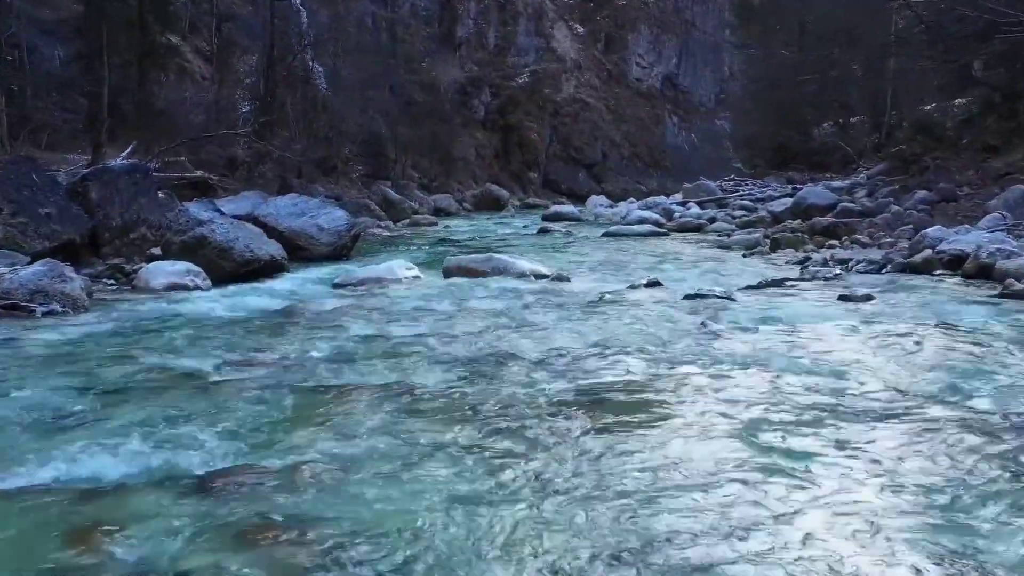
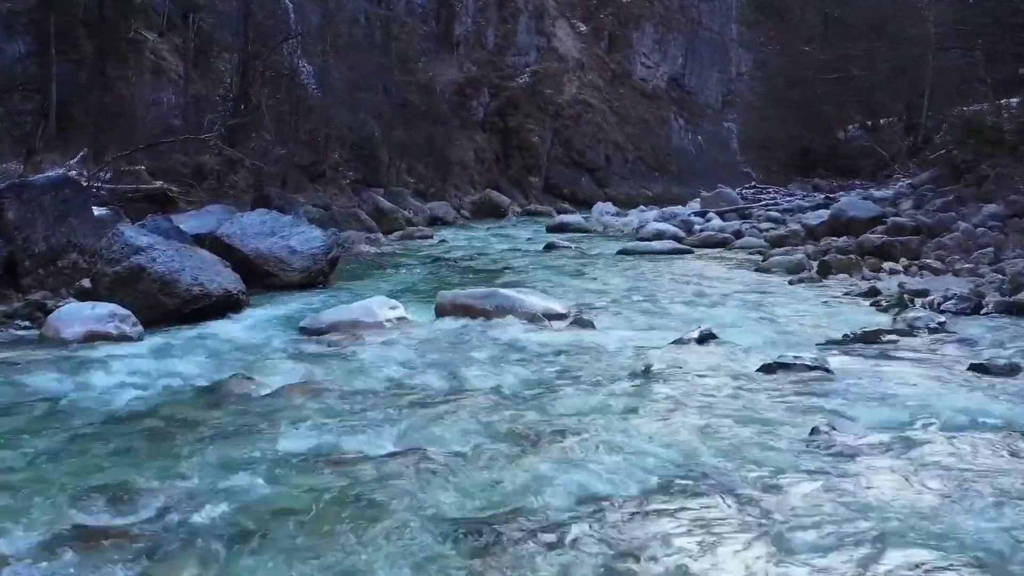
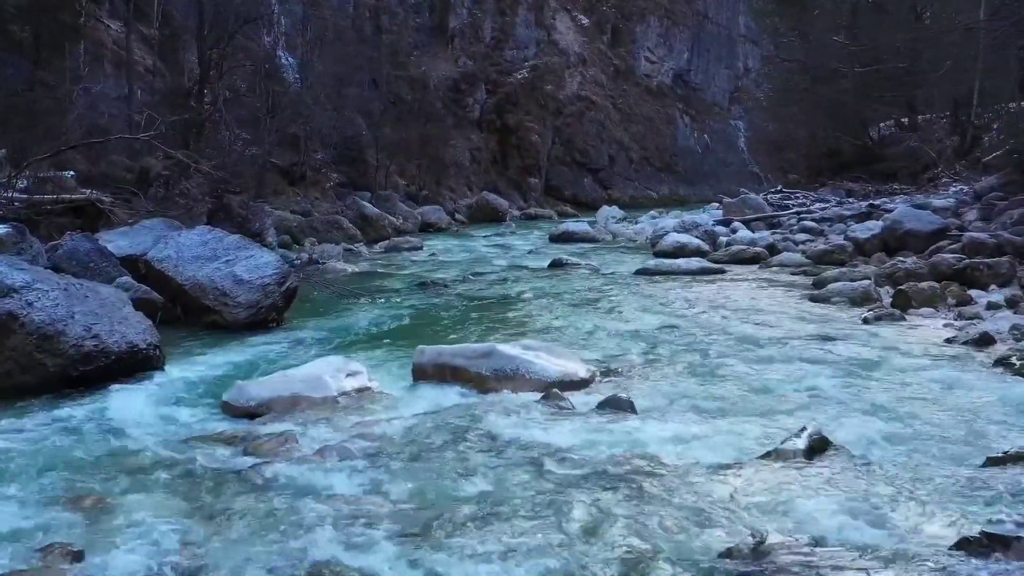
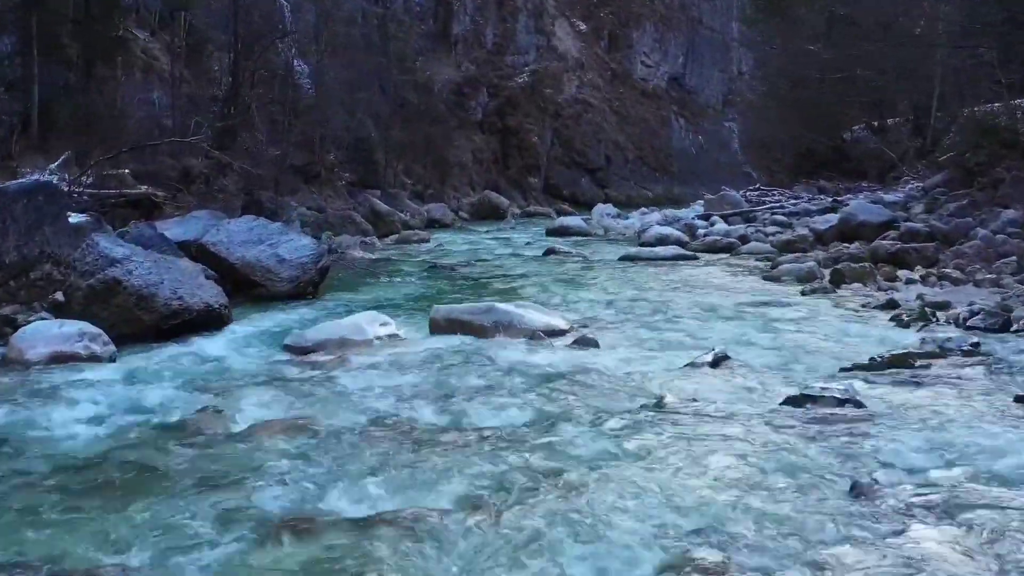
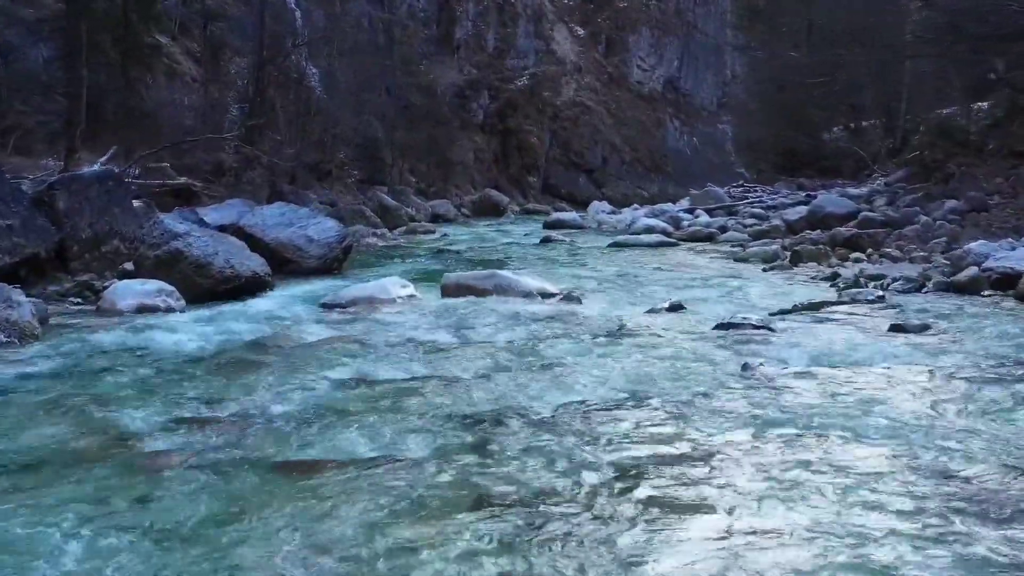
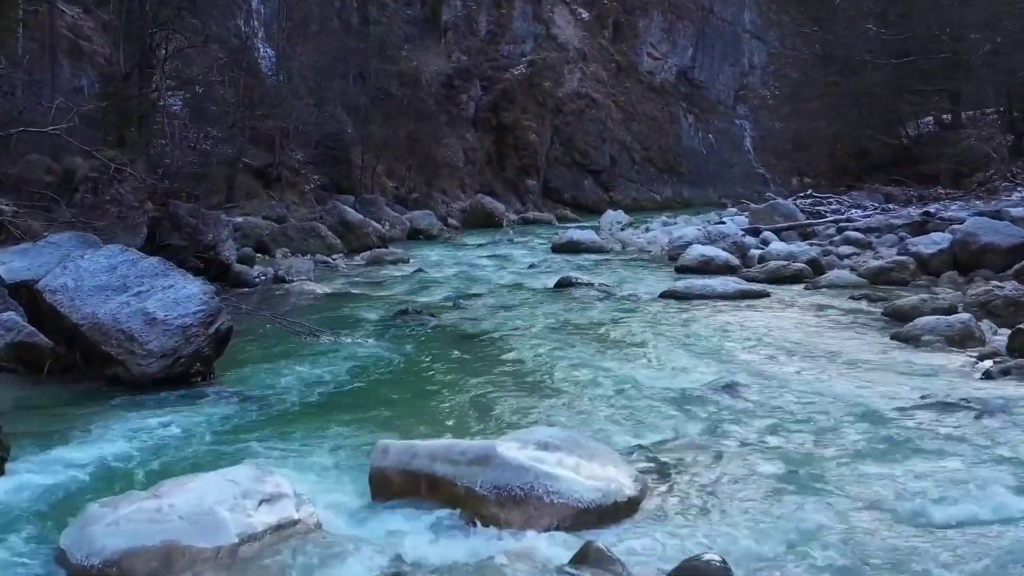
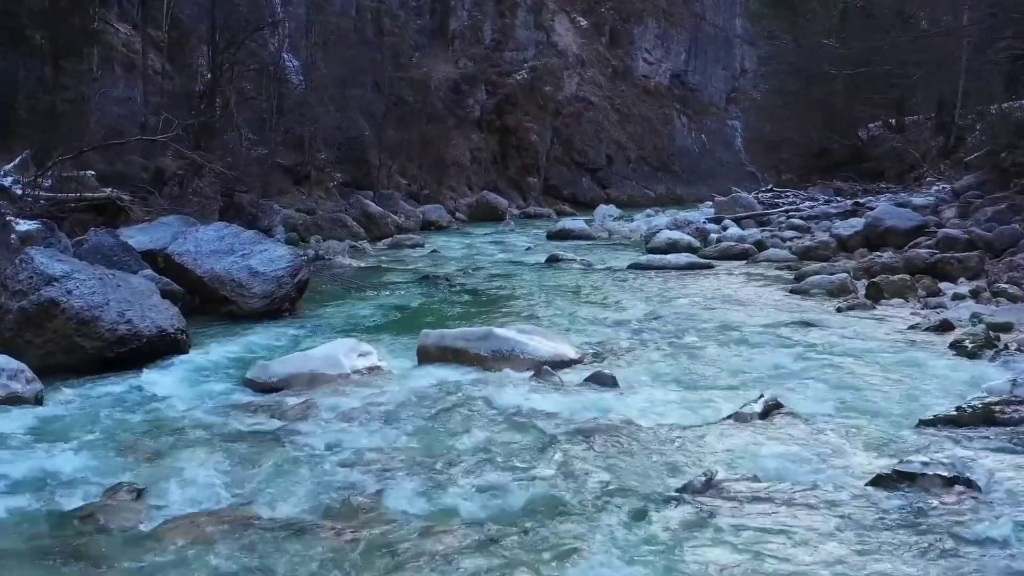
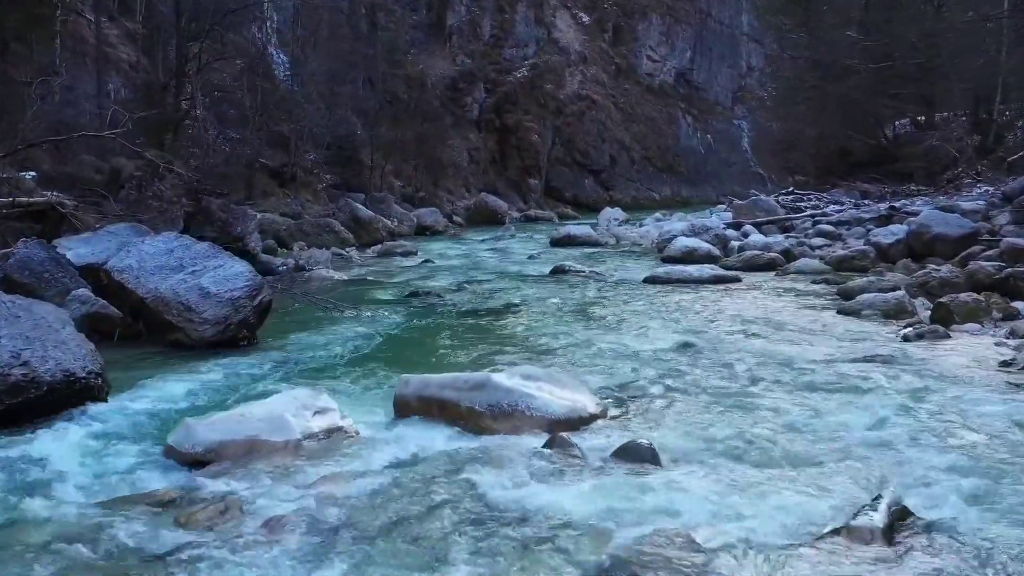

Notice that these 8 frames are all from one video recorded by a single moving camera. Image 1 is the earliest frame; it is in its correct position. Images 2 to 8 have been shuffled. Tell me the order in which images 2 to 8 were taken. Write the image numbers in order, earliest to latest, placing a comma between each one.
5, 2, 4, 7, 3, 8, 6
